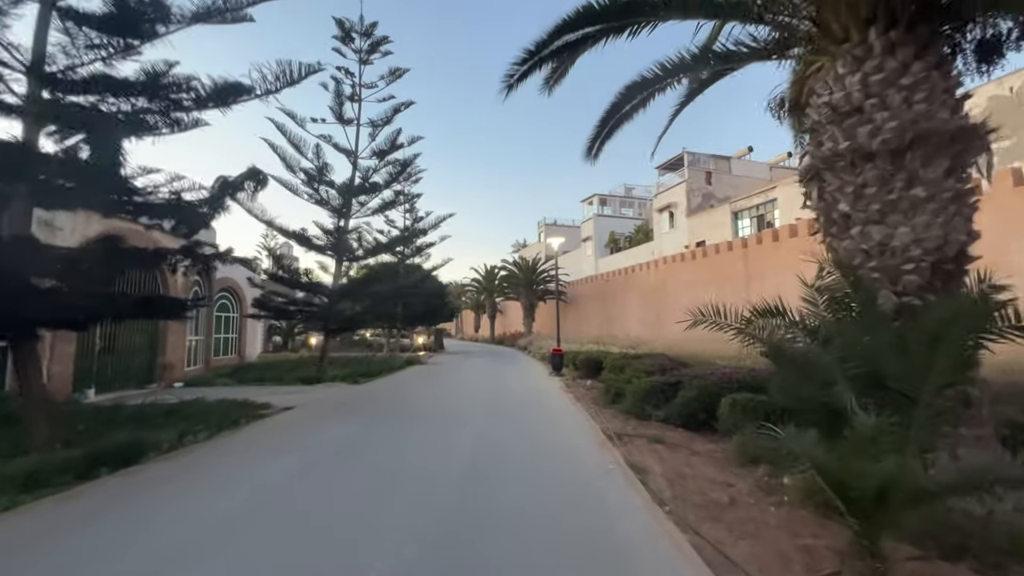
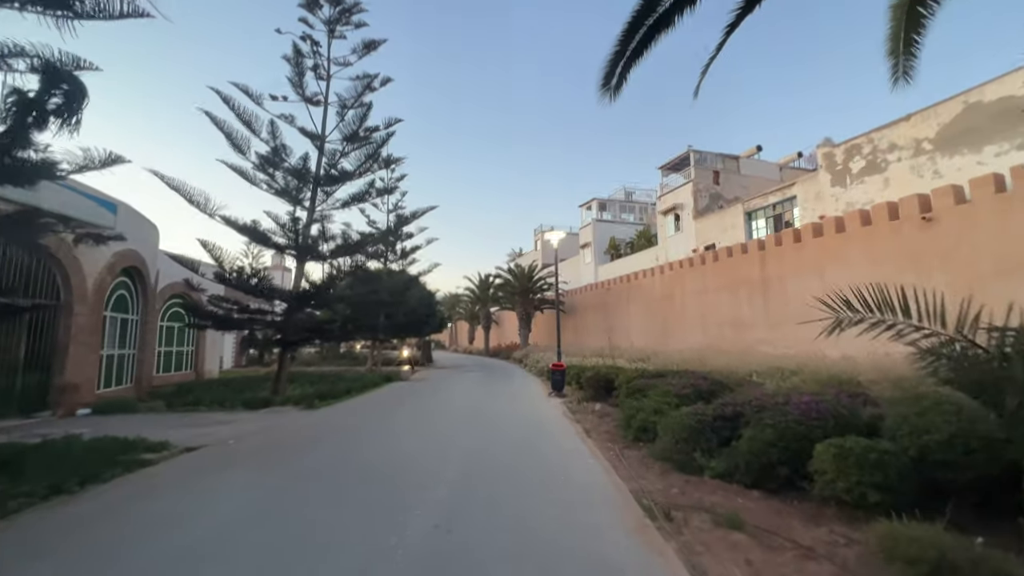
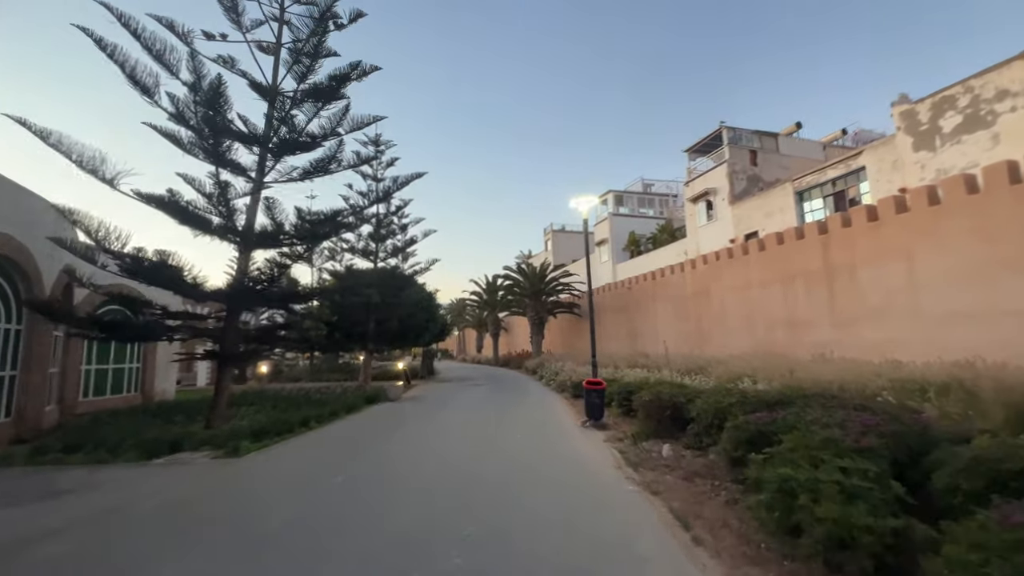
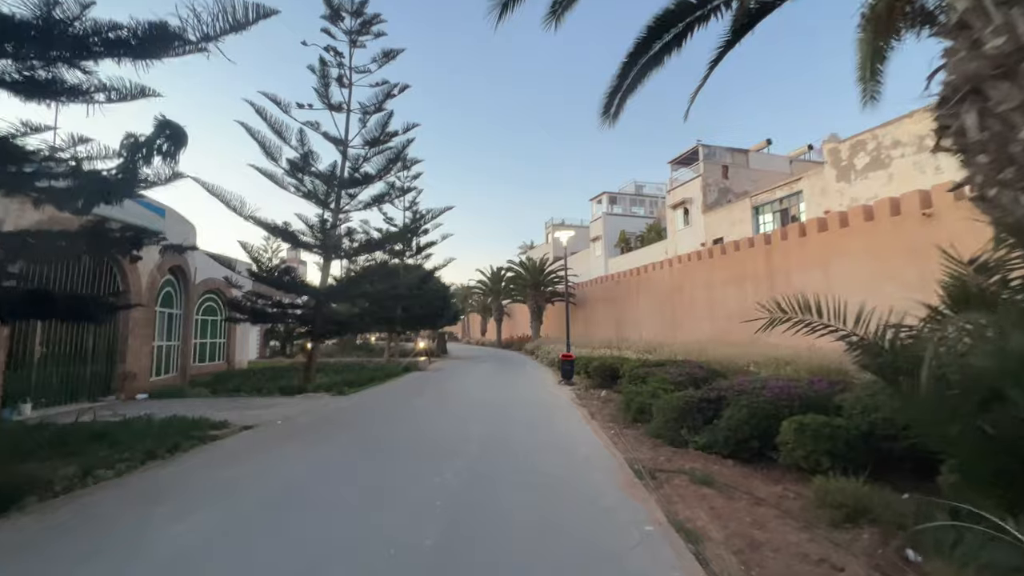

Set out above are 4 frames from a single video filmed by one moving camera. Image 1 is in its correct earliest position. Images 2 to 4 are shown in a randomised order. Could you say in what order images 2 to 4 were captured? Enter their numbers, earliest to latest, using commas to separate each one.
4, 2, 3
